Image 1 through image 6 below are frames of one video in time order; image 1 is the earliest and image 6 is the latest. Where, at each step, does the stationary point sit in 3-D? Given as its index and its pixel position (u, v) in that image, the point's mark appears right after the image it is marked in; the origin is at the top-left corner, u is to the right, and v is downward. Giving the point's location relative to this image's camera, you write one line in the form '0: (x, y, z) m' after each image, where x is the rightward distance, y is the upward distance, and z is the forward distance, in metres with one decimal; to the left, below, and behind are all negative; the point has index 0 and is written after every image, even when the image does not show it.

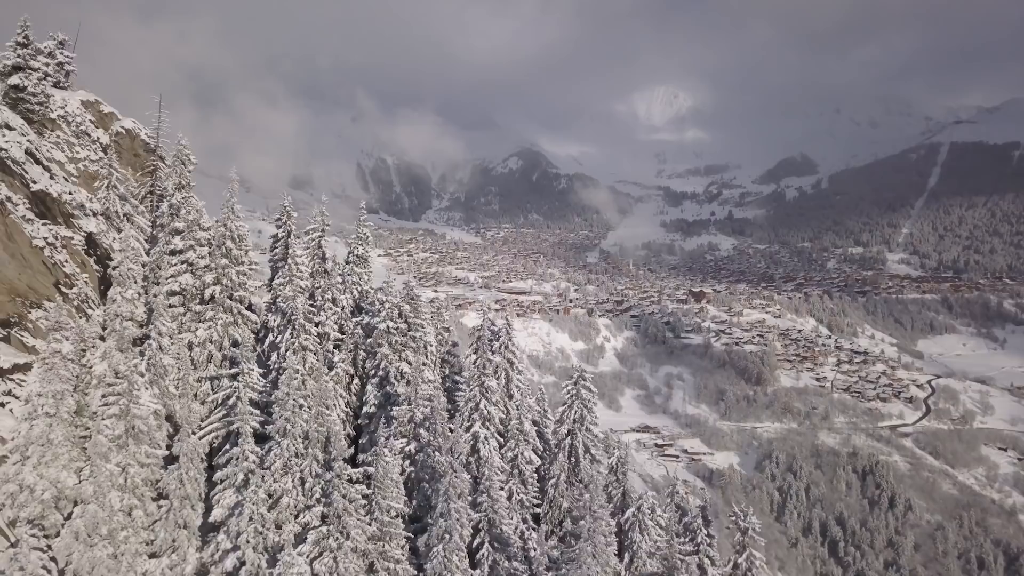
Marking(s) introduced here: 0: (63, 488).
0: (-10.3, -4.6, +11.8) m
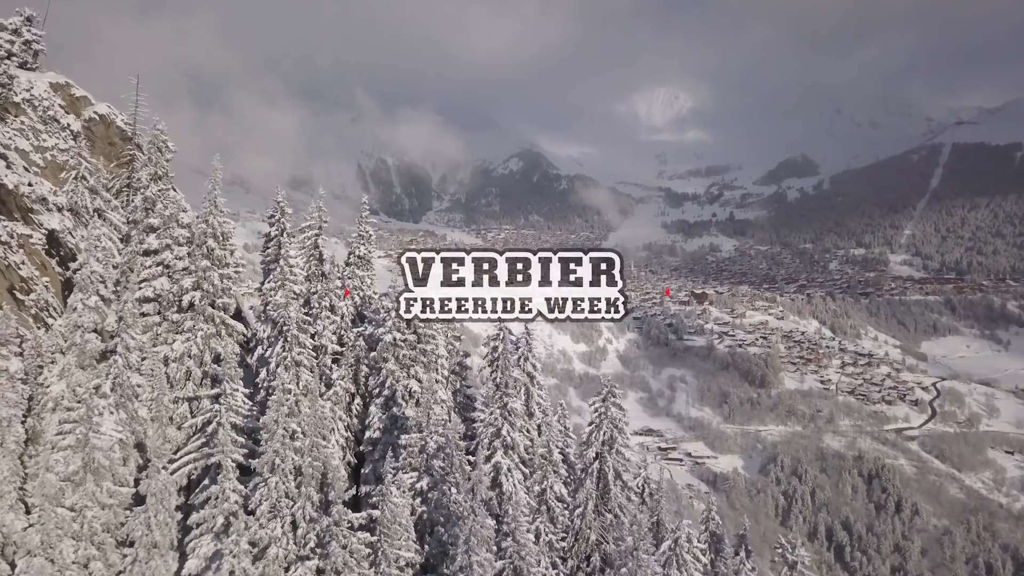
0: (-9.8, -4.8, +10.2) m
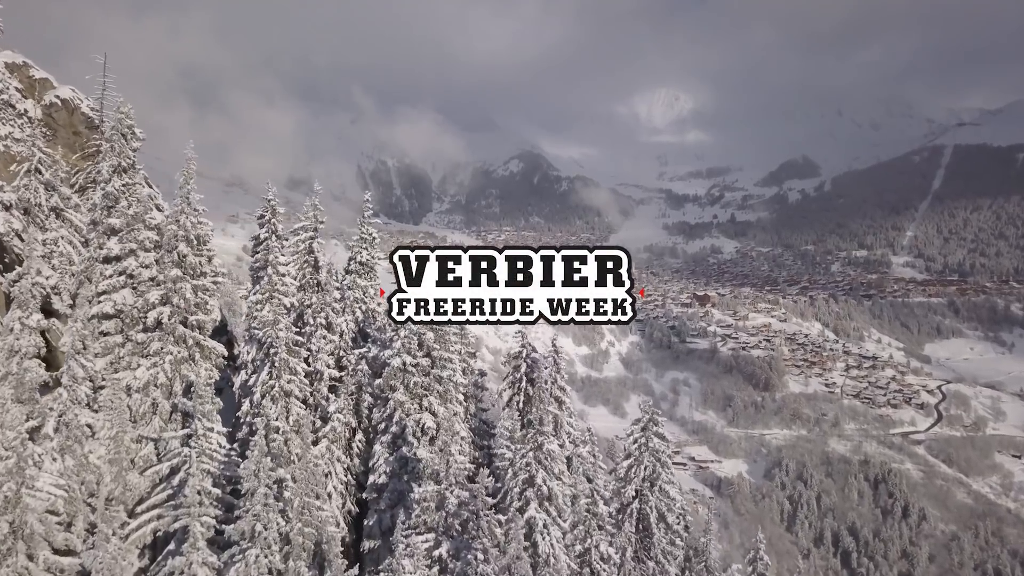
0: (-9.2, -5.0, +8.3) m
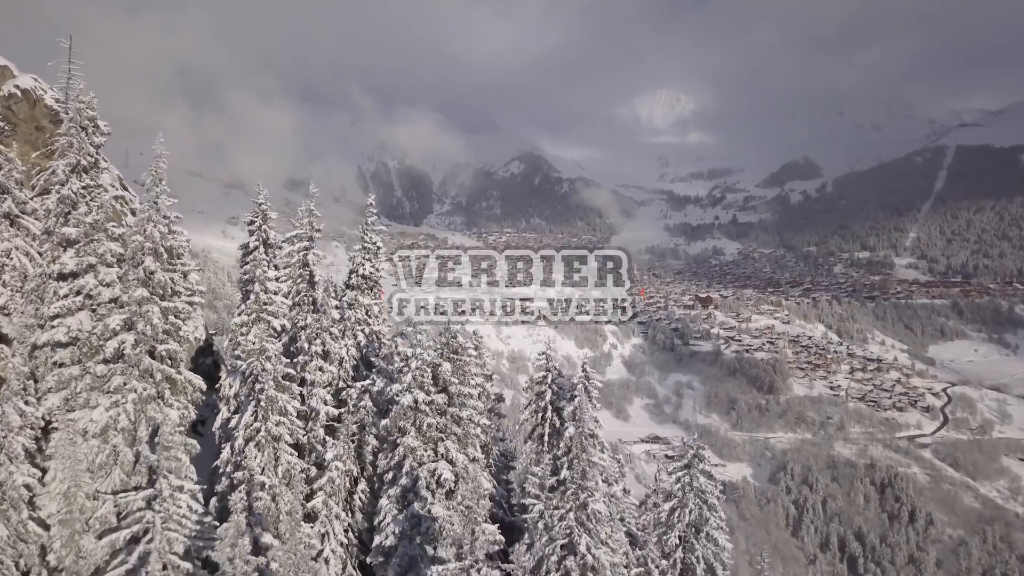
0: (-8.7, -5.3, +6.8) m
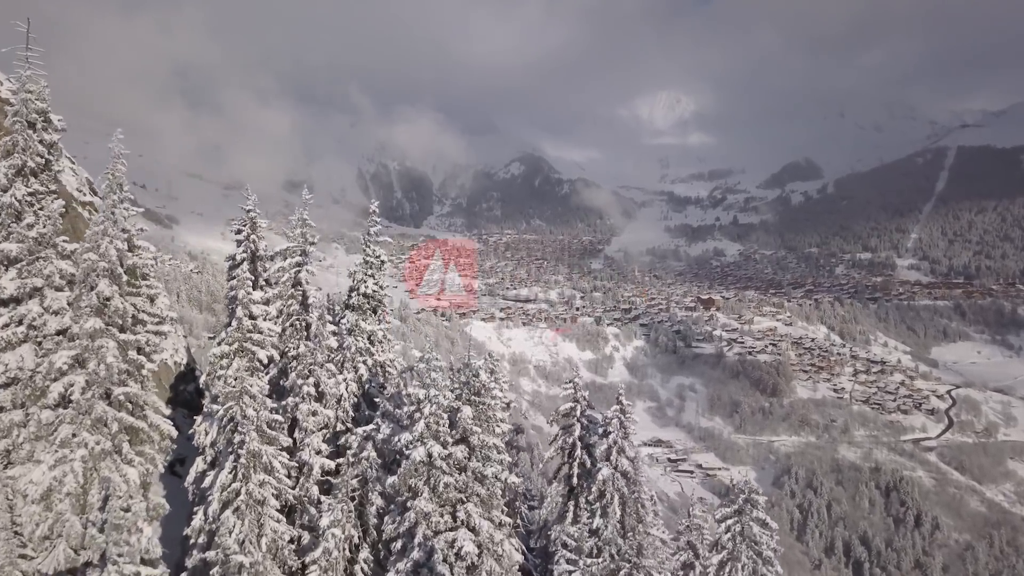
0: (-8.3, -5.7, +5.5) m
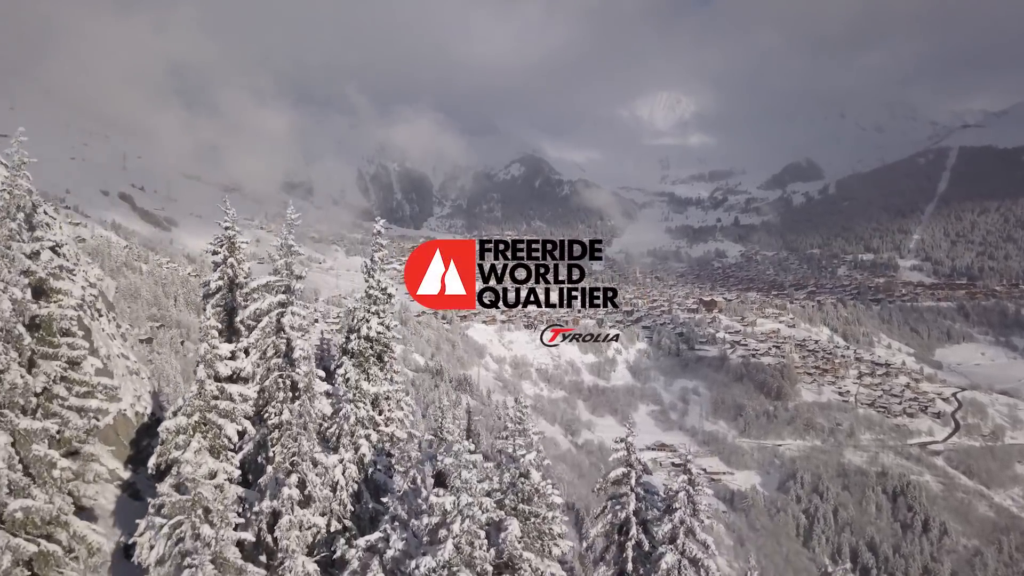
0: (-7.8, -6.2, +3.6) m
